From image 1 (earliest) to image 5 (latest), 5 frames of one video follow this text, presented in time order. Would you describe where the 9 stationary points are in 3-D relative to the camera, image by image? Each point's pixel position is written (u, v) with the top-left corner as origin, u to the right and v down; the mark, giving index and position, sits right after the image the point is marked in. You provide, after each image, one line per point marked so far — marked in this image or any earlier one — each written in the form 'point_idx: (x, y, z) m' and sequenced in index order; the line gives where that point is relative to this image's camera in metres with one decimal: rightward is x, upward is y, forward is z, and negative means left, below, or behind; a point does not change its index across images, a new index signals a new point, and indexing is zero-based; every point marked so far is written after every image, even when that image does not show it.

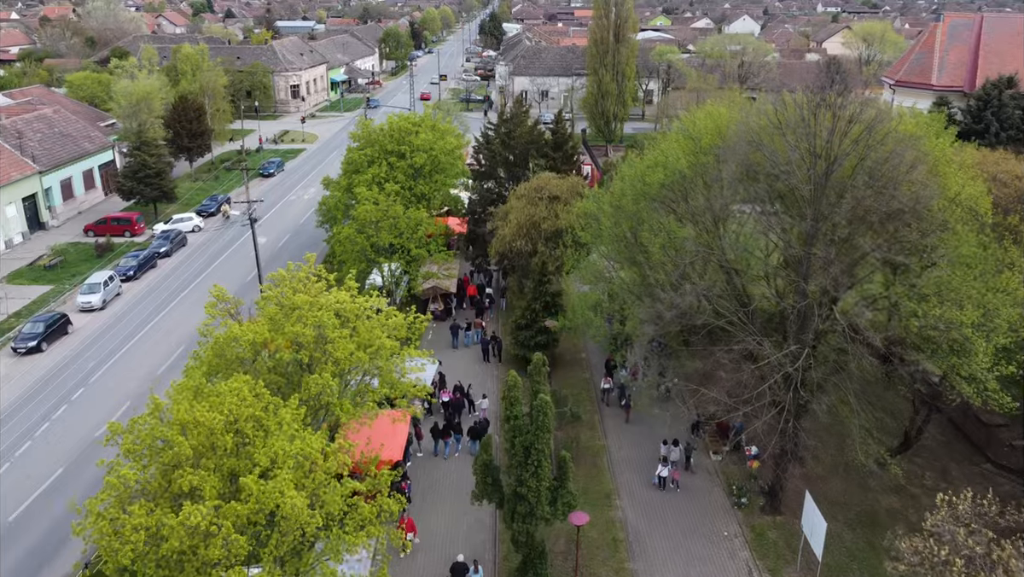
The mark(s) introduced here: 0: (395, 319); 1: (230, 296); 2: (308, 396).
0: (-3.0, -0.8, +19.8) m
1: (-7.3, -0.2, +19.7) m
2: (-4.2, -2.3, +15.6) m
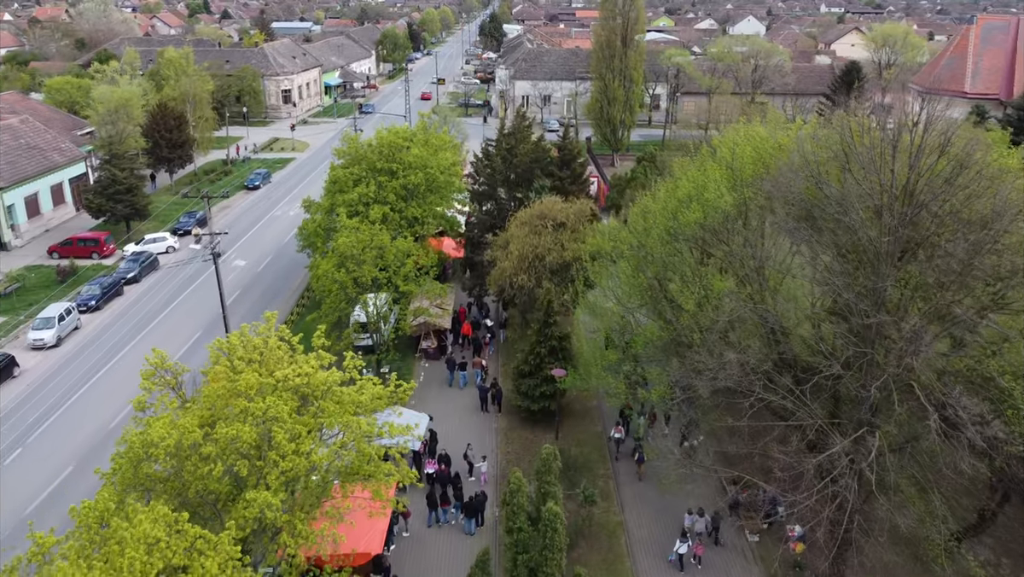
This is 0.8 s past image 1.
0: (-3.0, -2.2, +16.2) m
1: (-7.3, -1.6, +16.2) m
2: (-4.2, -3.6, +12.1) m
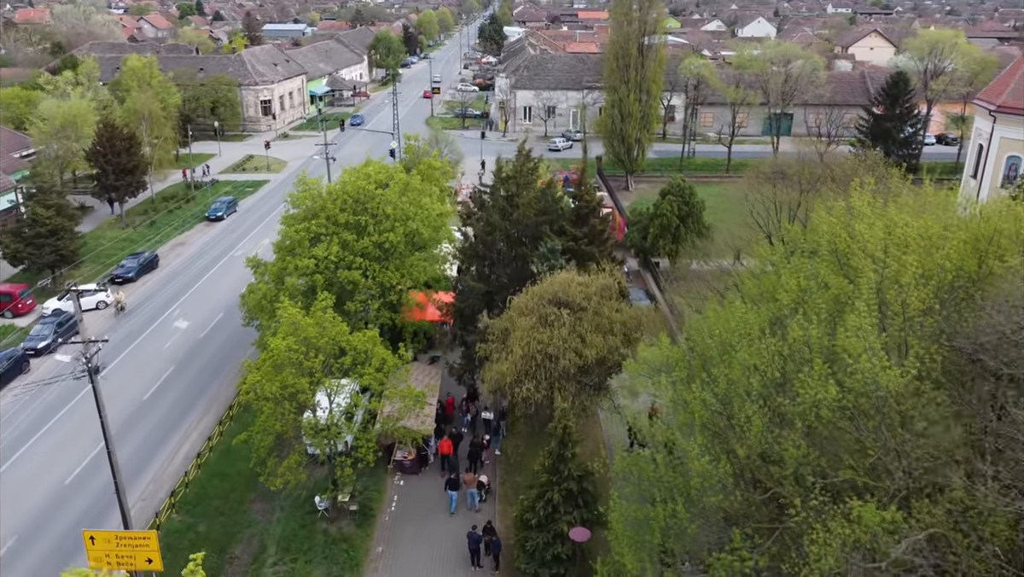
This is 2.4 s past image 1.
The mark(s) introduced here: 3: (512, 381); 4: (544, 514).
0: (-3.0, -5.0, +9.1) m
1: (-7.3, -4.5, +9.1) m
2: (-4.2, -6.5, +5.0) m
3: (0.0, -2.3, +19.6) m
4: (+0.8, -5.4, +17.9) m
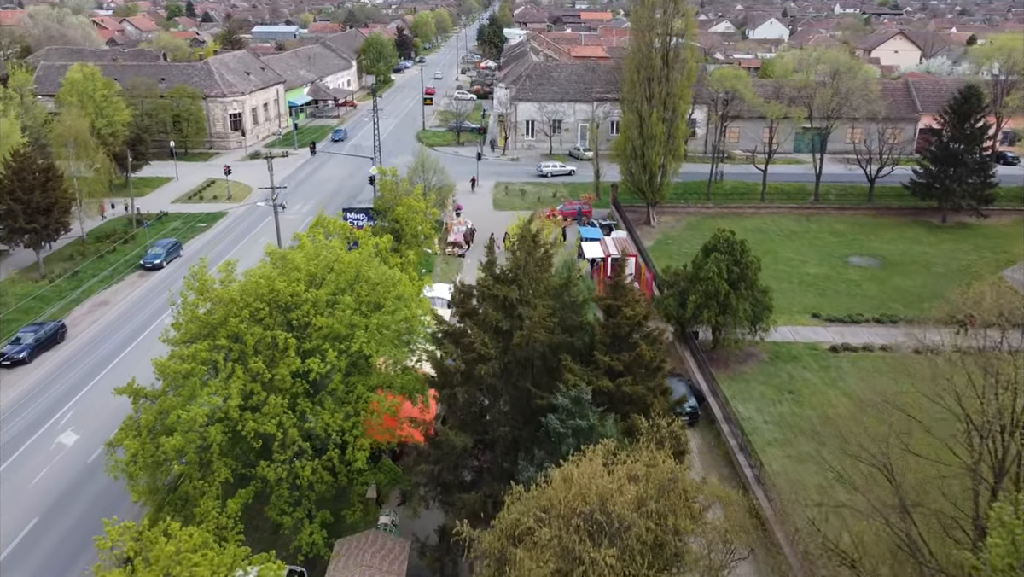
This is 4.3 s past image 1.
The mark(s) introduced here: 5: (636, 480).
0: (-3.0, -8.3, +0.6) m
1: (-7.3, -7.7, +0.6) m
2: (-4.2, -9.7, -3.5) m
3: (0.0, -5.6, +11.1) m
4: (+0.8, -8.6, +9.4) m
5: (+1.9, -3.0, +12.5) m
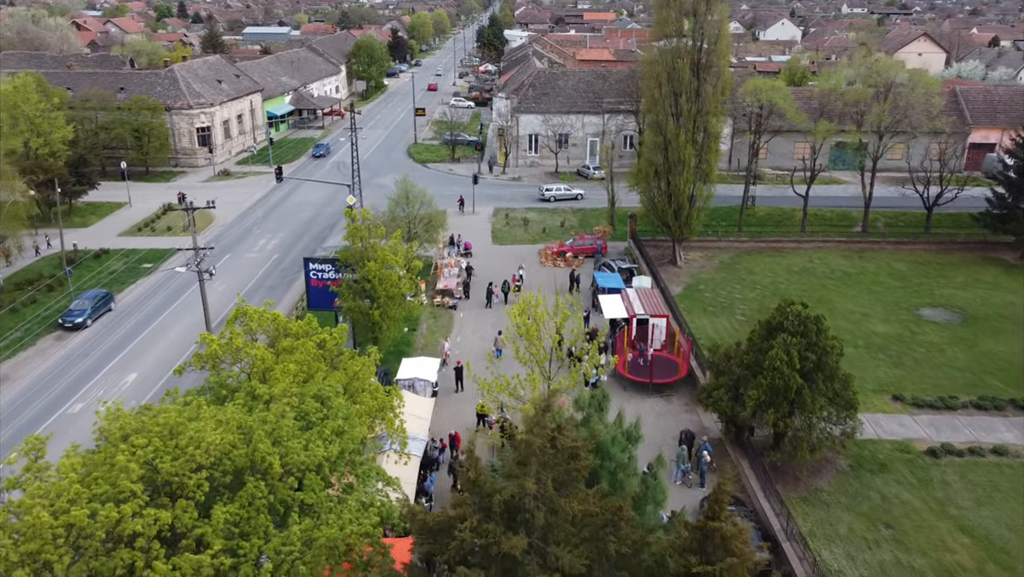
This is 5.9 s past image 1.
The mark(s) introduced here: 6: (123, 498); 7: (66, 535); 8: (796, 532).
0: (-3.0, -11.0, -6.6) m
1: (-7.2, -10.4, -6.6) m
2: (-4.1, -12.5, -10.7) m
3: (+0.1, -8.3, +3.9) m
4: (+0.8, -11.3, +2.2) m
5: (+2.0, -5.7, +5.3) m
6: (-4.8, -2.5, +9.7) m
7: (-5.6, -2.9, +9.6) m
8: (+7.4, -6.4, +19.8) m
